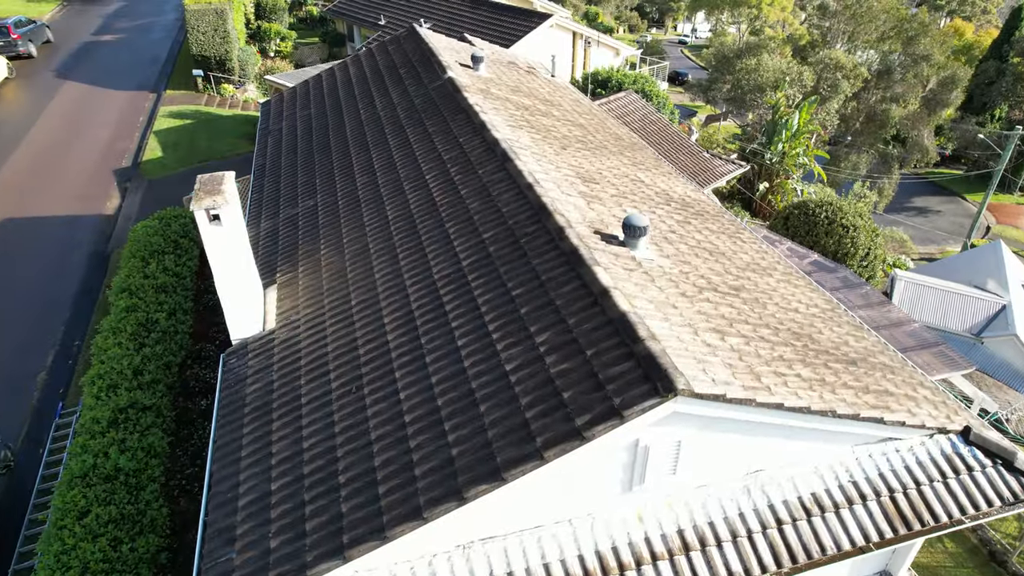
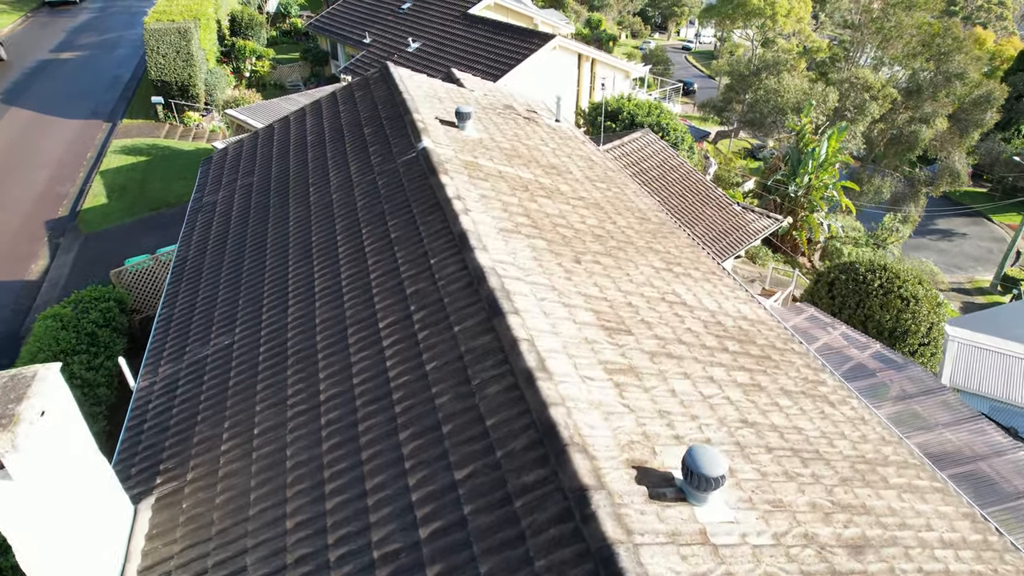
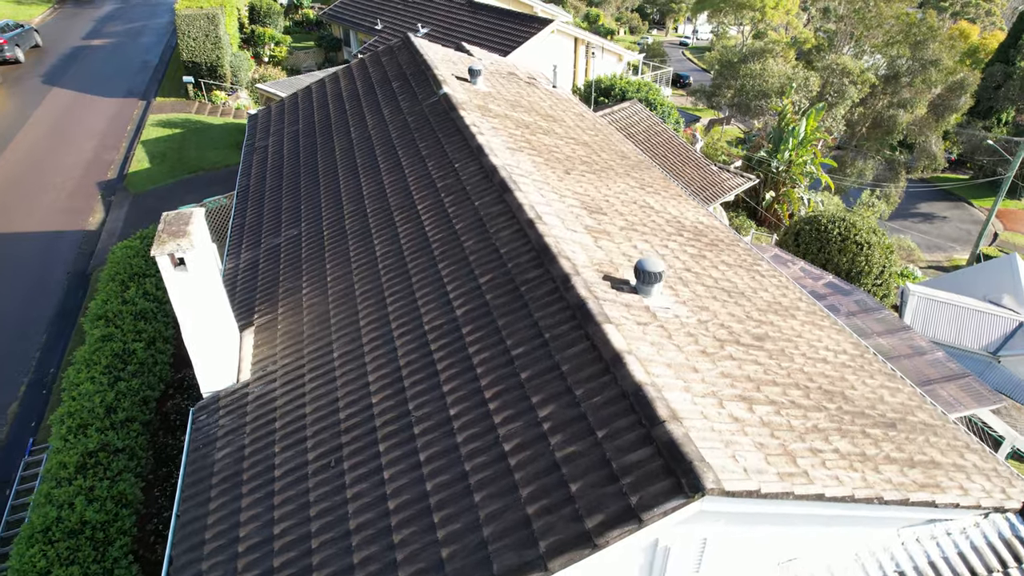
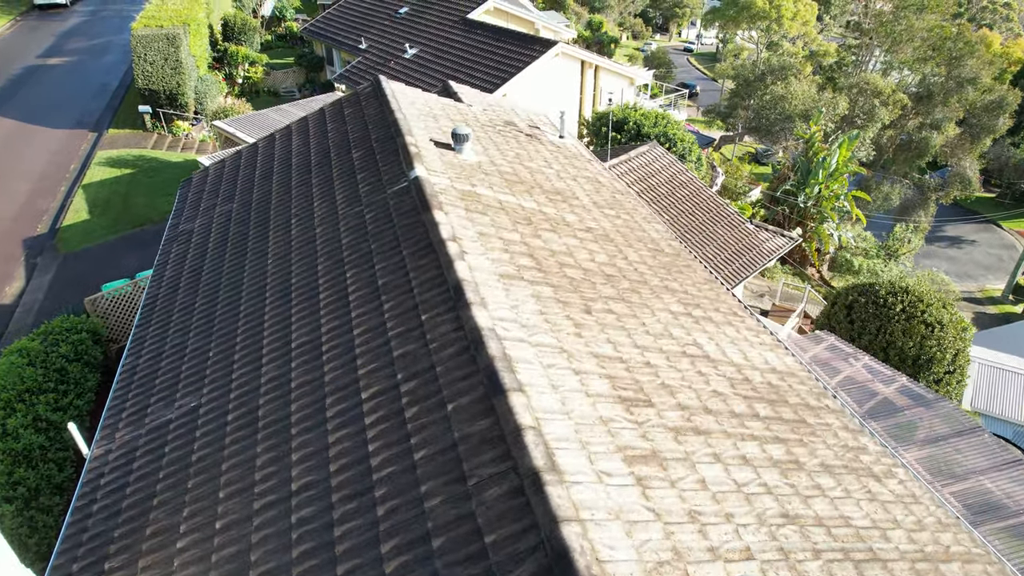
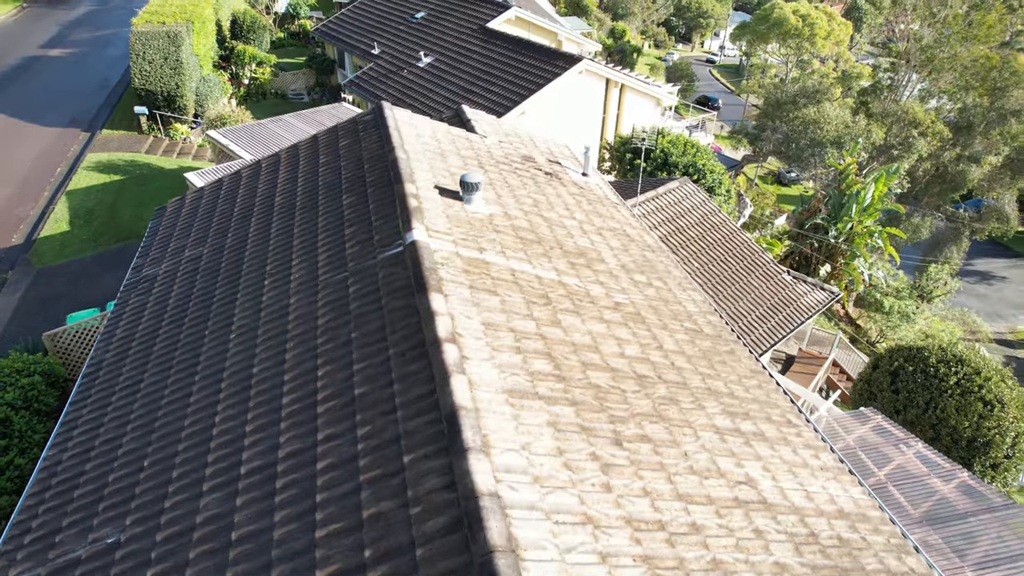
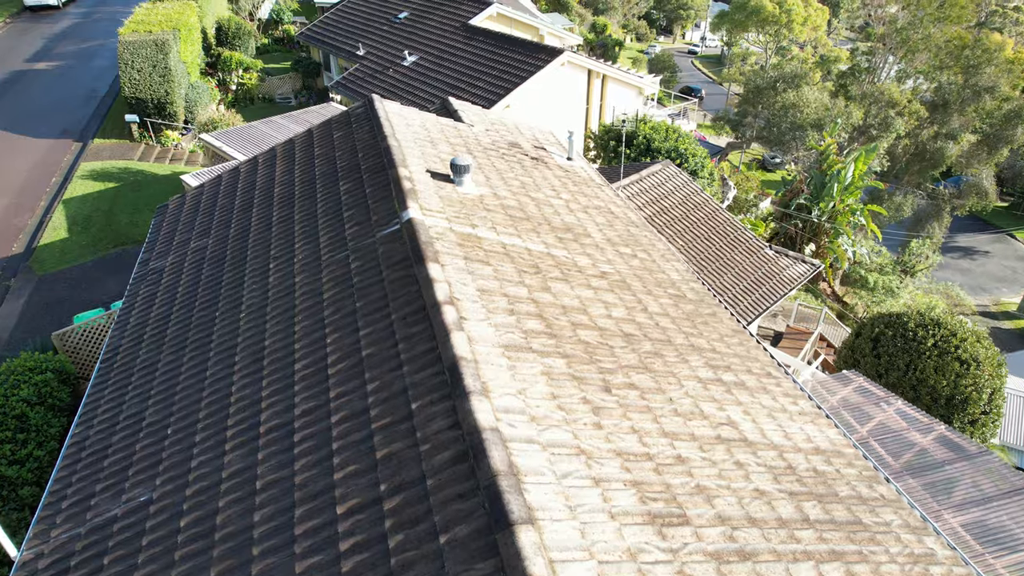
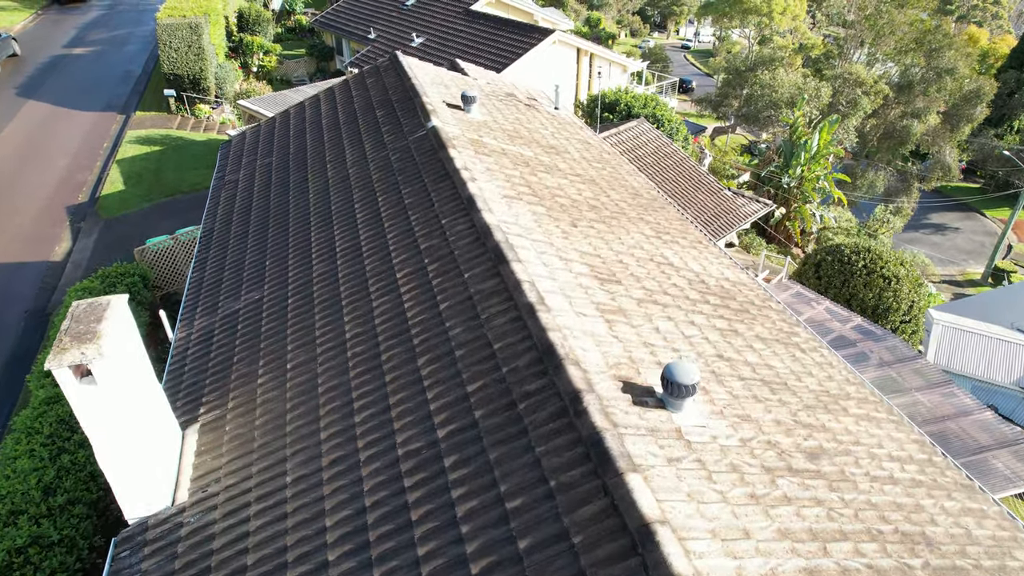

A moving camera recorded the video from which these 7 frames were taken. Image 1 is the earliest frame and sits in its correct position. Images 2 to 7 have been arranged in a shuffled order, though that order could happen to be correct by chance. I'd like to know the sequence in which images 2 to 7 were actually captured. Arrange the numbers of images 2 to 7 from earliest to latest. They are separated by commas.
3, 7, 2, 4, 6, 5
